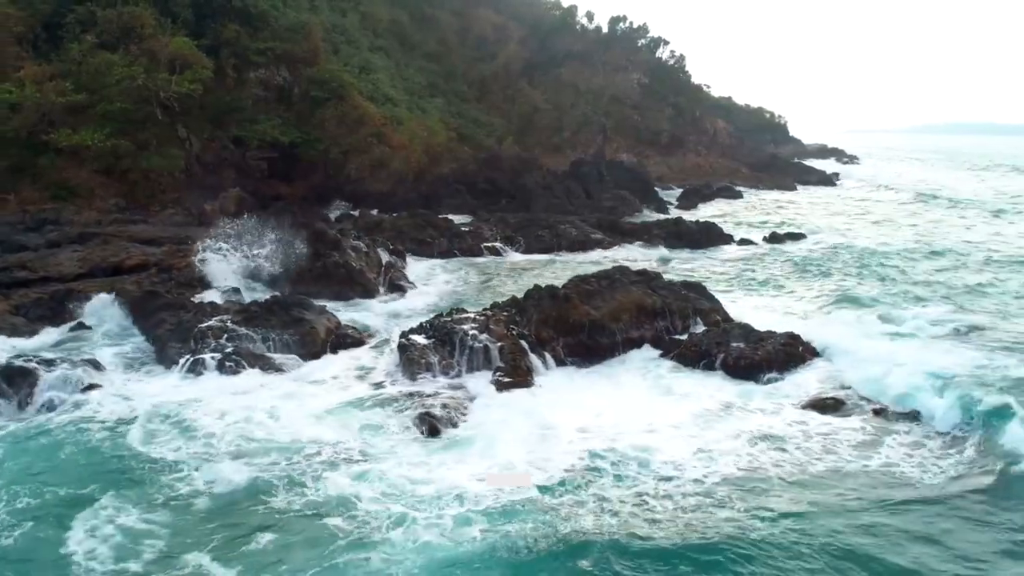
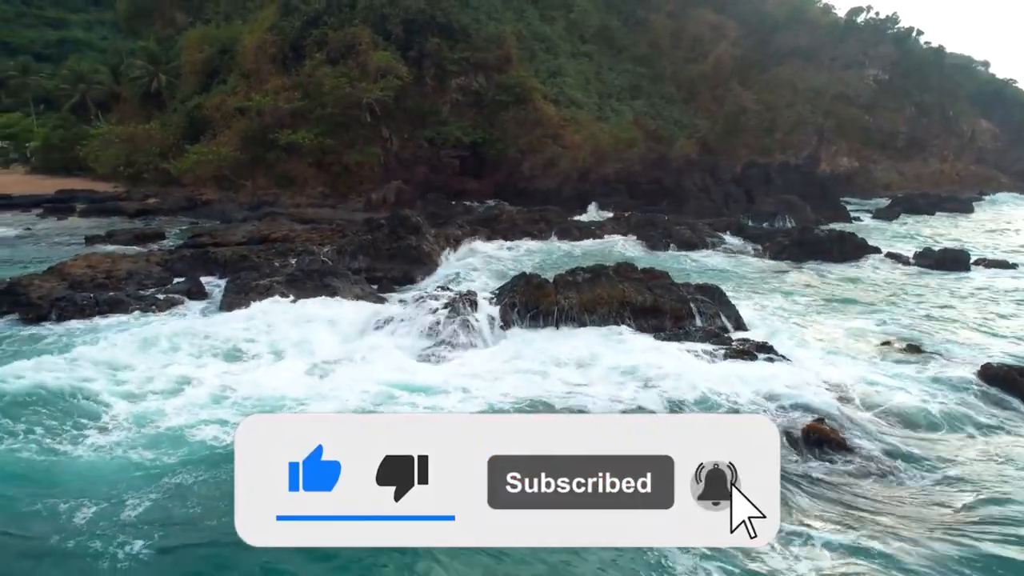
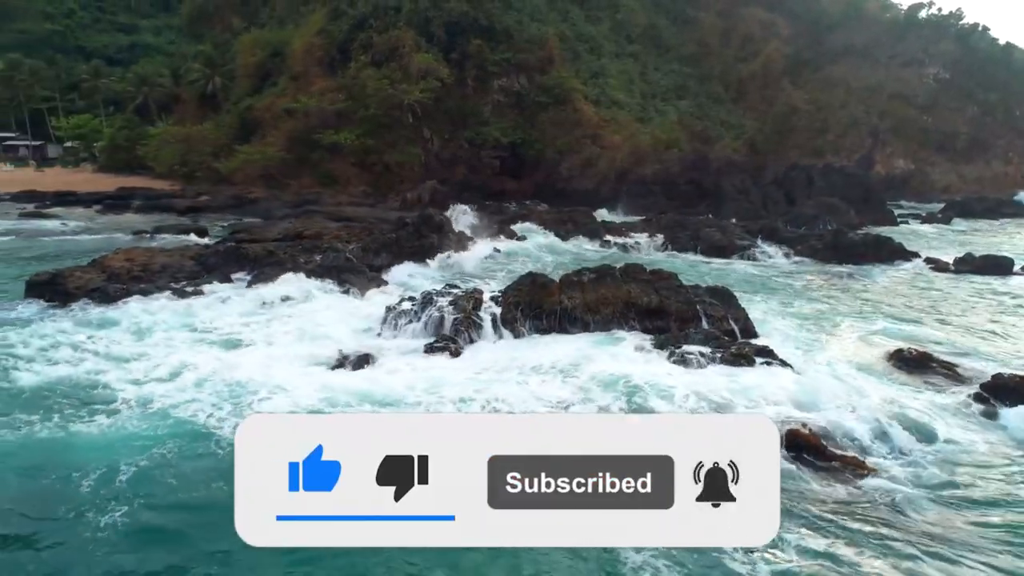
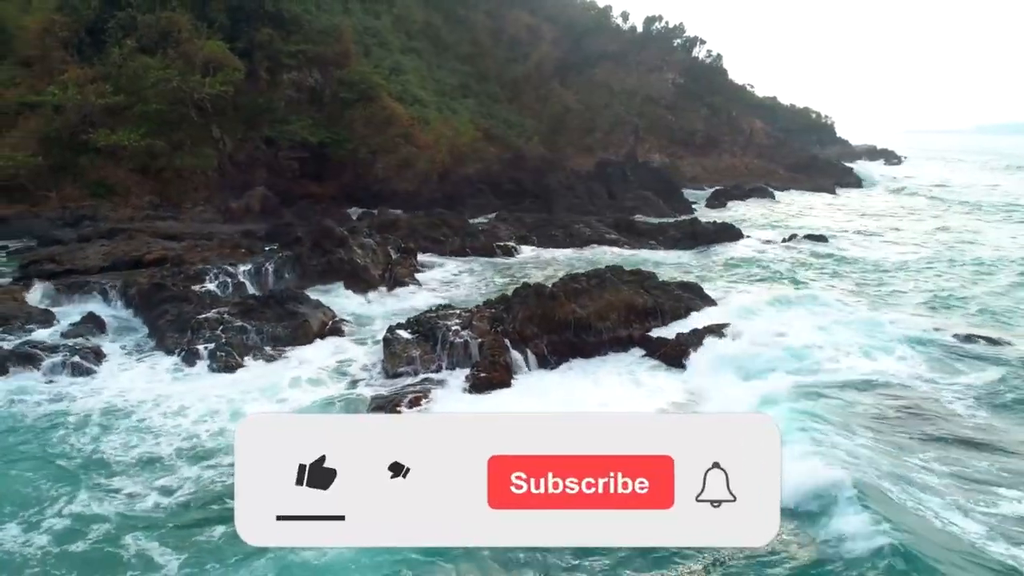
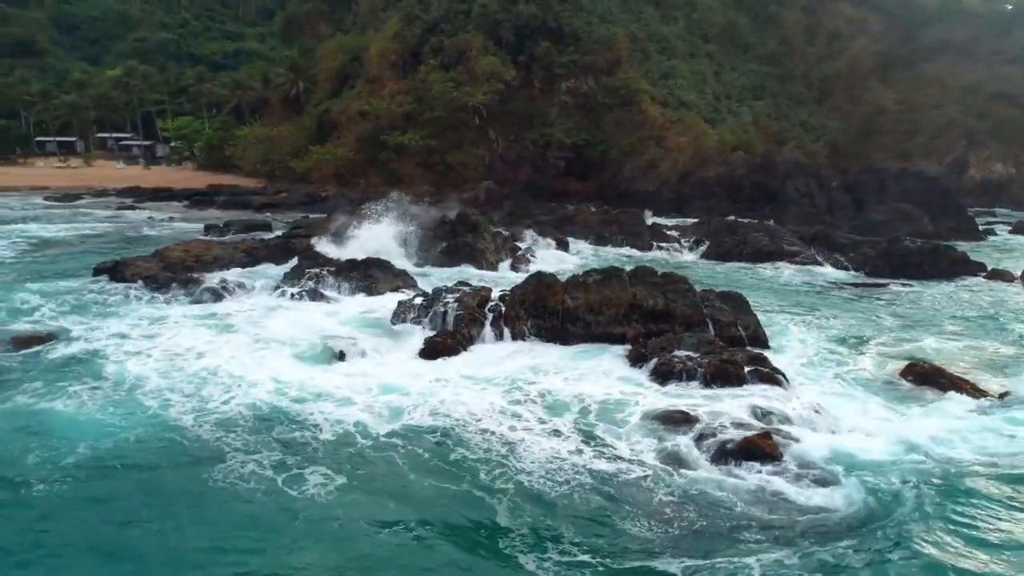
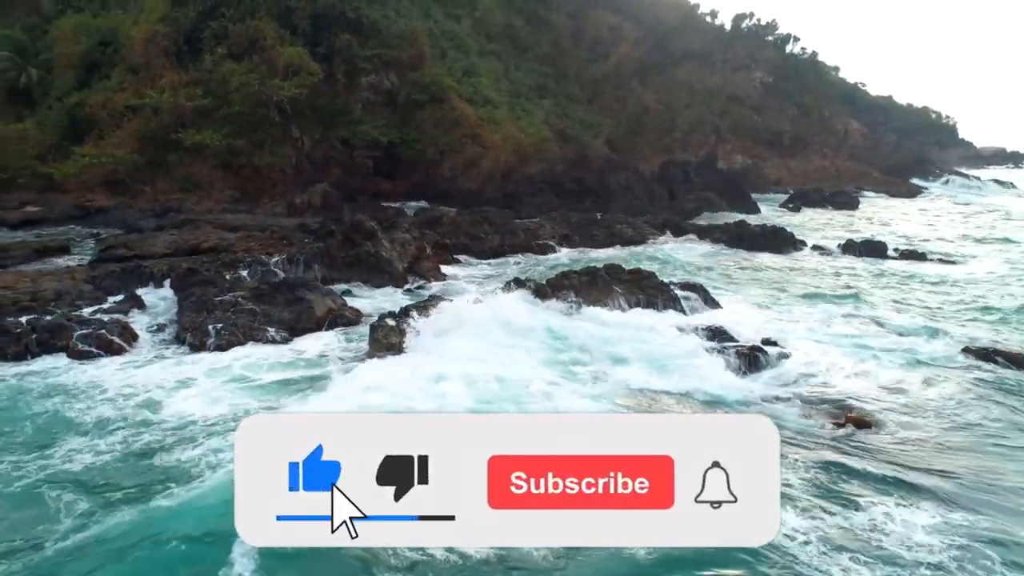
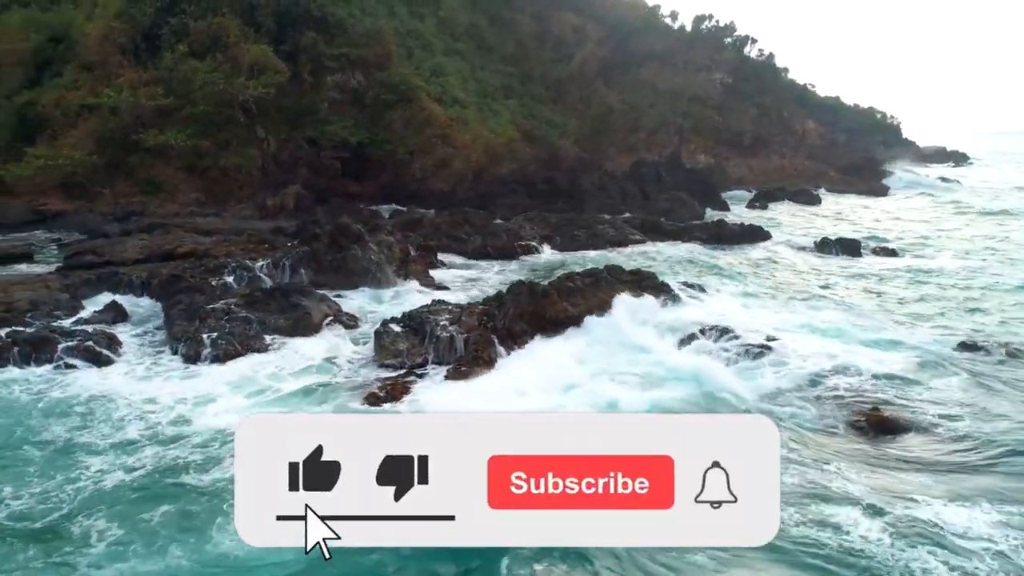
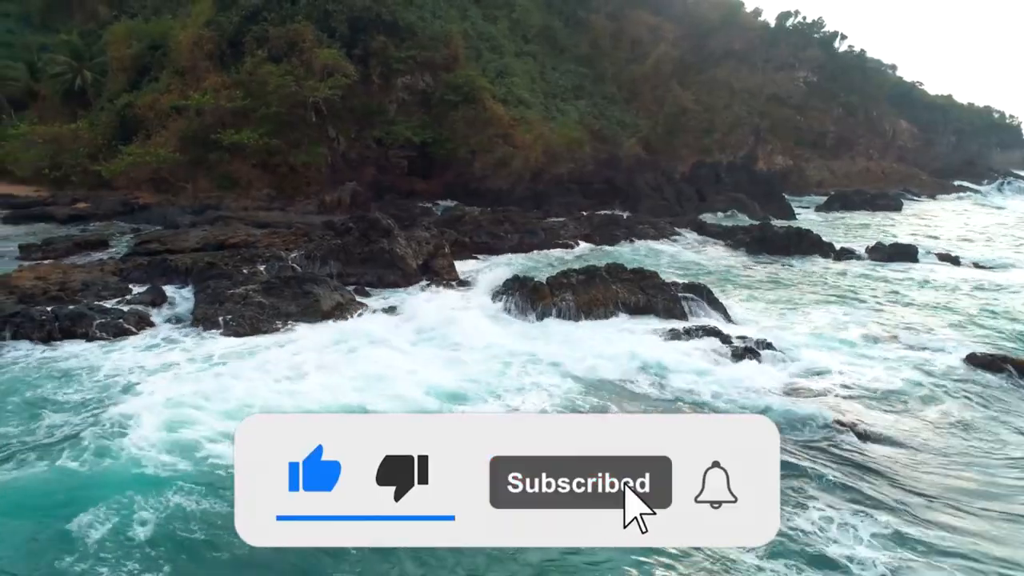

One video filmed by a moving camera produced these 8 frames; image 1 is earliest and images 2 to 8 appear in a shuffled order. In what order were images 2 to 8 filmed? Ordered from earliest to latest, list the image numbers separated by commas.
4, 7, 6, 8, 2, 3, 5
